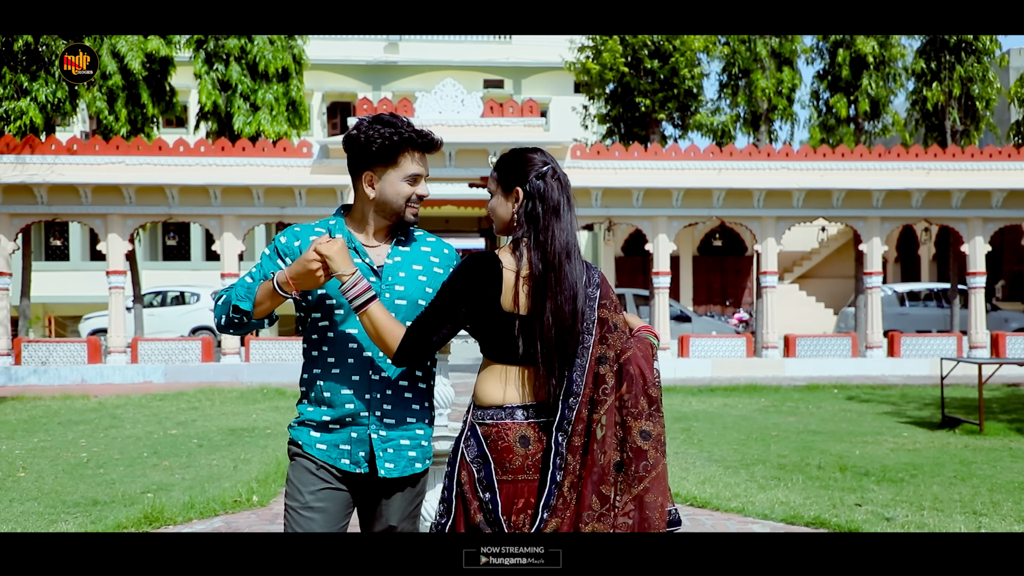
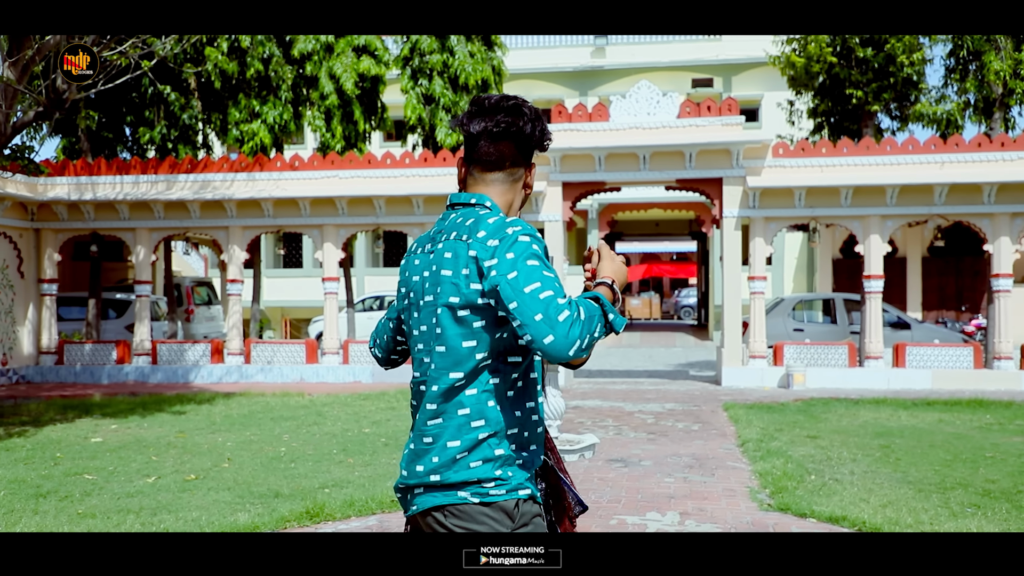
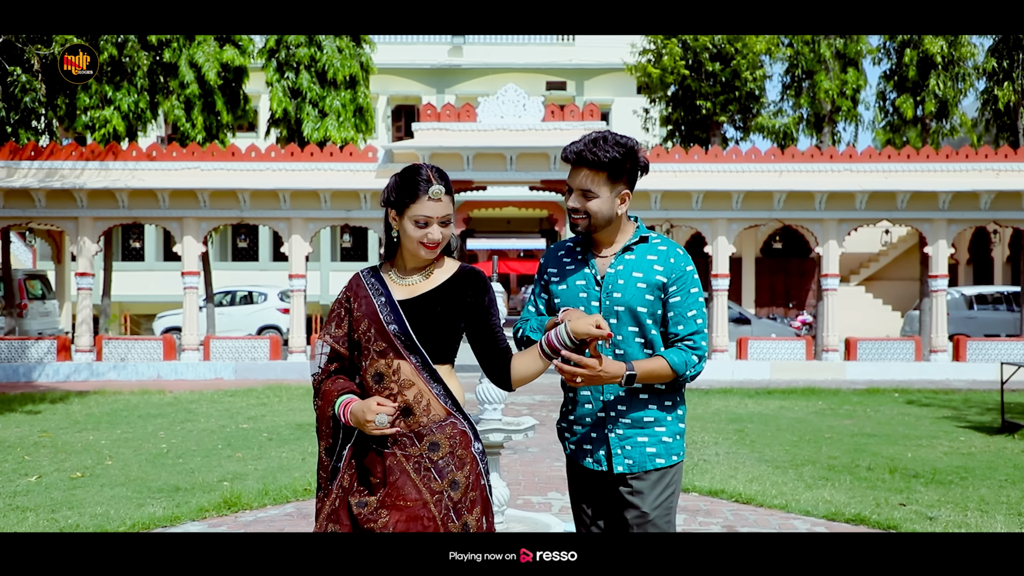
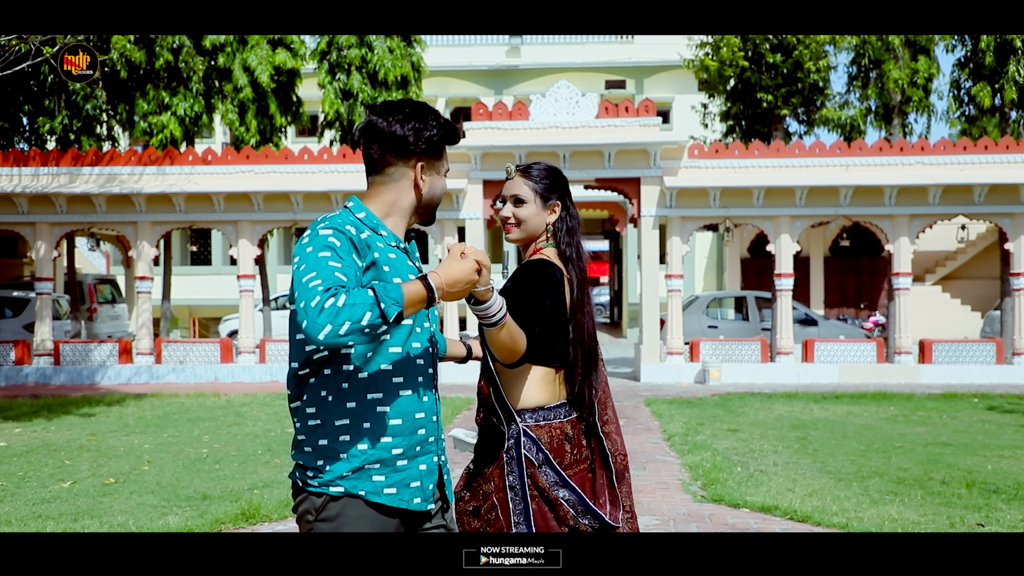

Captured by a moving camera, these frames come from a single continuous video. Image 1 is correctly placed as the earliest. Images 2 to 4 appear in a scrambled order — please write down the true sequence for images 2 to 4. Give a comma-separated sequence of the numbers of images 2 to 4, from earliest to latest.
4, 2, 3
